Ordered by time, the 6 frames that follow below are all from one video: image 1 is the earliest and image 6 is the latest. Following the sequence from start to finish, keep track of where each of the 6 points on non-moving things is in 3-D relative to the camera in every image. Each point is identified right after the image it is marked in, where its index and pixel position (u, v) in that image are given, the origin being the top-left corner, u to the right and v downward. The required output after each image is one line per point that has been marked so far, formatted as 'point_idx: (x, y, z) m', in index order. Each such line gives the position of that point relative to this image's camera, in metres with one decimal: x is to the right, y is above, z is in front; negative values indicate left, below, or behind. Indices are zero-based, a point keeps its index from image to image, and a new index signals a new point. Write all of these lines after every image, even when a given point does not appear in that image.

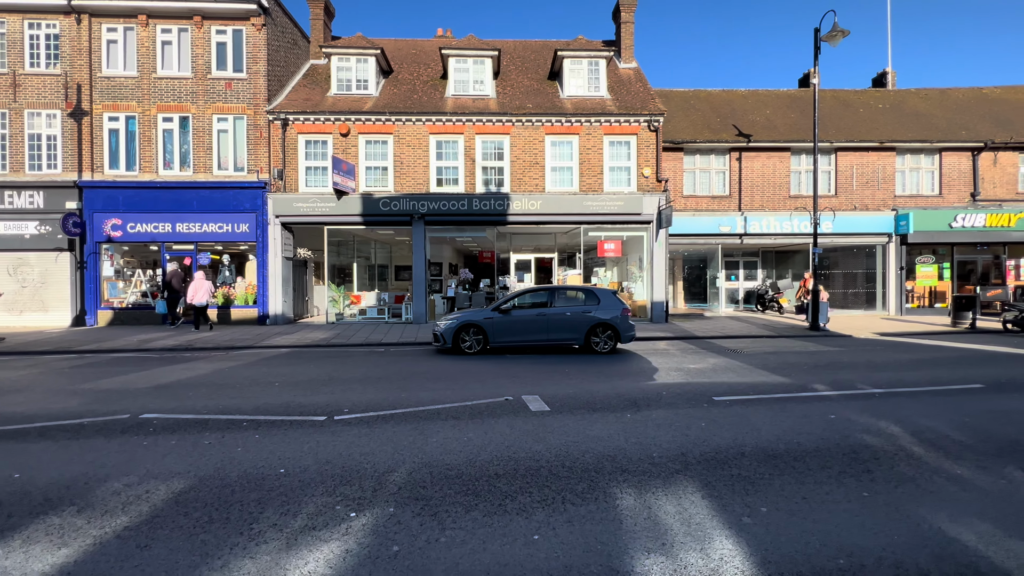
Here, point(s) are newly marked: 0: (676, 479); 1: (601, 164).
0: (+1.3, -1.5, +3.6) m
1: (+3.1, +4.4, +15.9) m
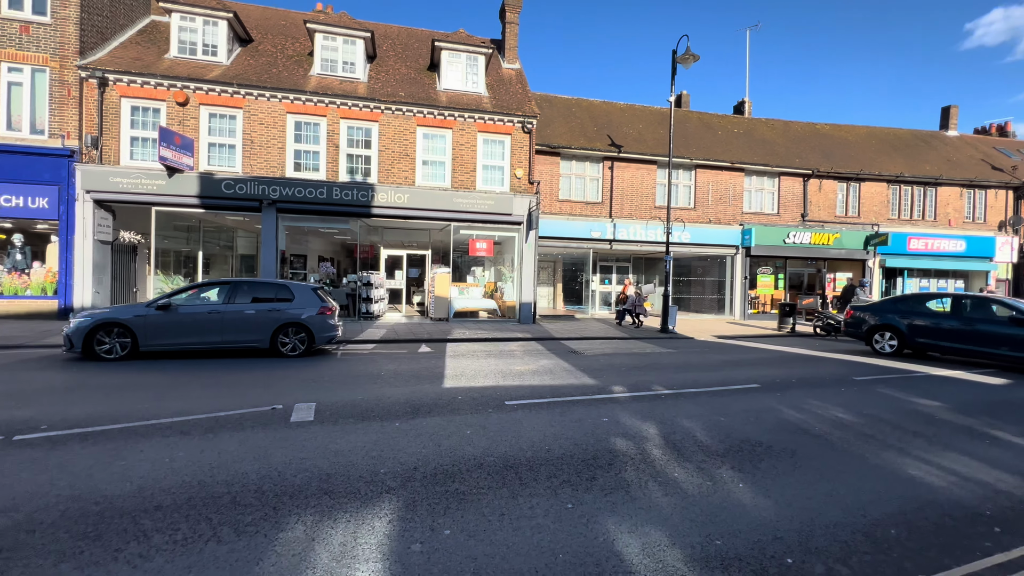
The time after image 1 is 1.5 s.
0: (-1.0, -1.5, +3.2) m
1: (-1.3, +4.4, +15.7) m
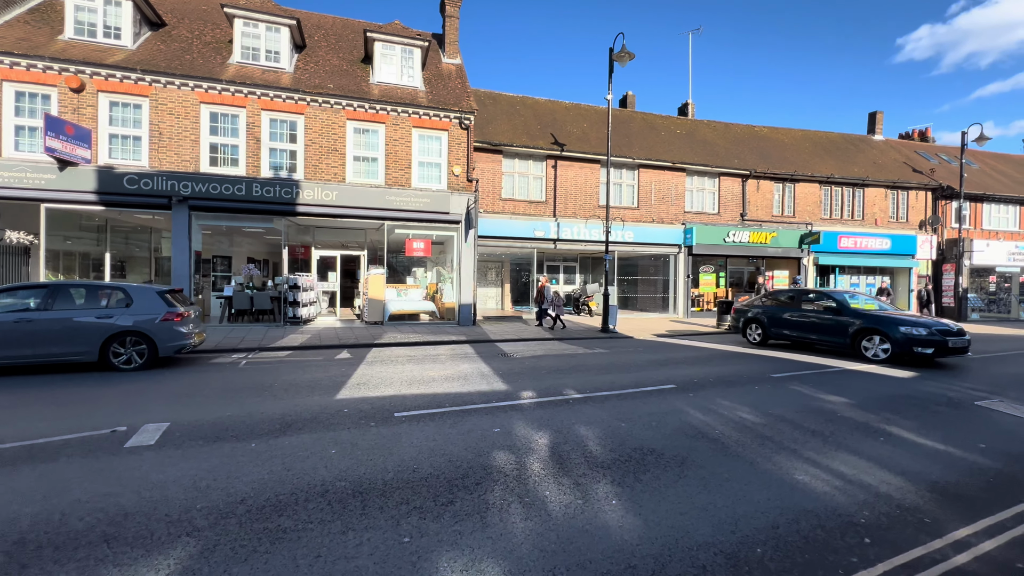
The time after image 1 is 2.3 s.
0: (-2.0, -1.5, +2.7) m
1: (-3.5, +4.4, +15.0) m
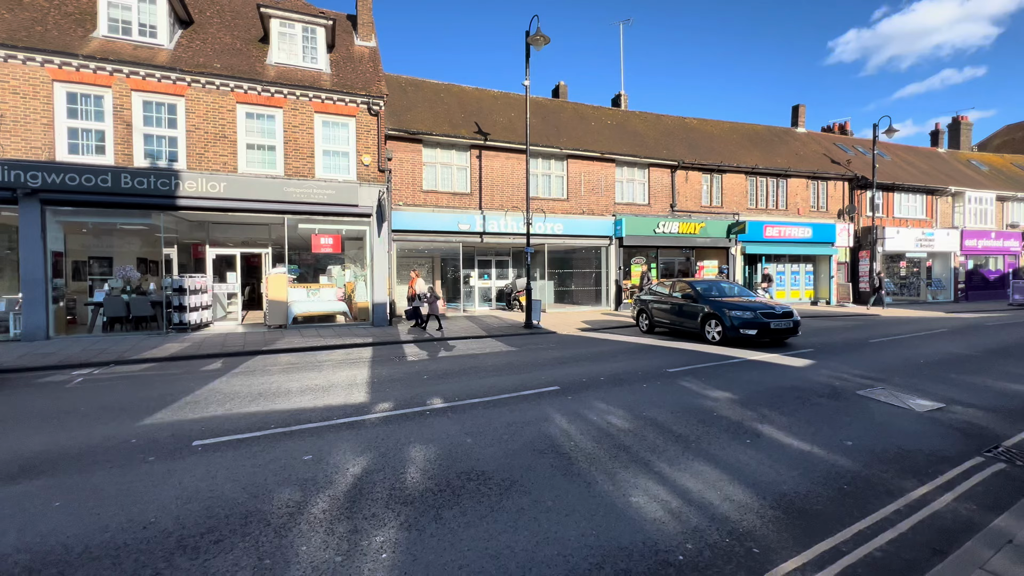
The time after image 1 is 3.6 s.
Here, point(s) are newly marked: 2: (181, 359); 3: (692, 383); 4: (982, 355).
0: (-3.5, -1.6, +1.7) m
1: (-6.2, +4.4, +13.8) m
2: (-7.0, -1.5, +9.4) m
3: (+2.6, -1.4, +6.6) m
4: (+9.4, -1.4, +8.9) m
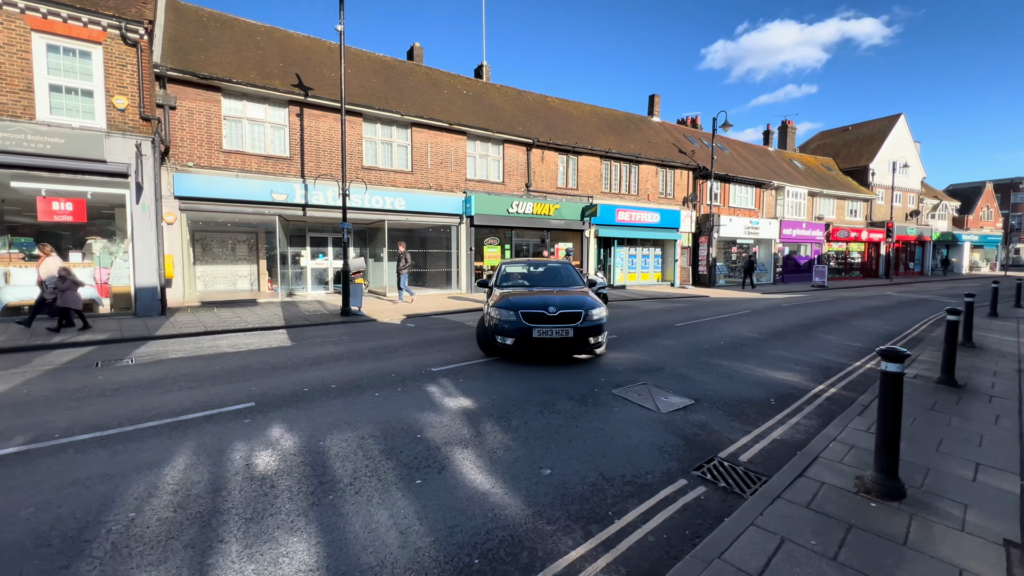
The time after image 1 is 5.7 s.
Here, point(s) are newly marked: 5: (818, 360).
0: (-5.7, -1.6, -0.7) m
1: (-11.1, +4.8, +10.2) m
2: (-10.9, -1.2, +6.0) m
3: (-0.9, -1.2, +5.4) m
4: (+5.1, -1.0, +9.2) m
5: (+5.0, -1.2, +7.3) m
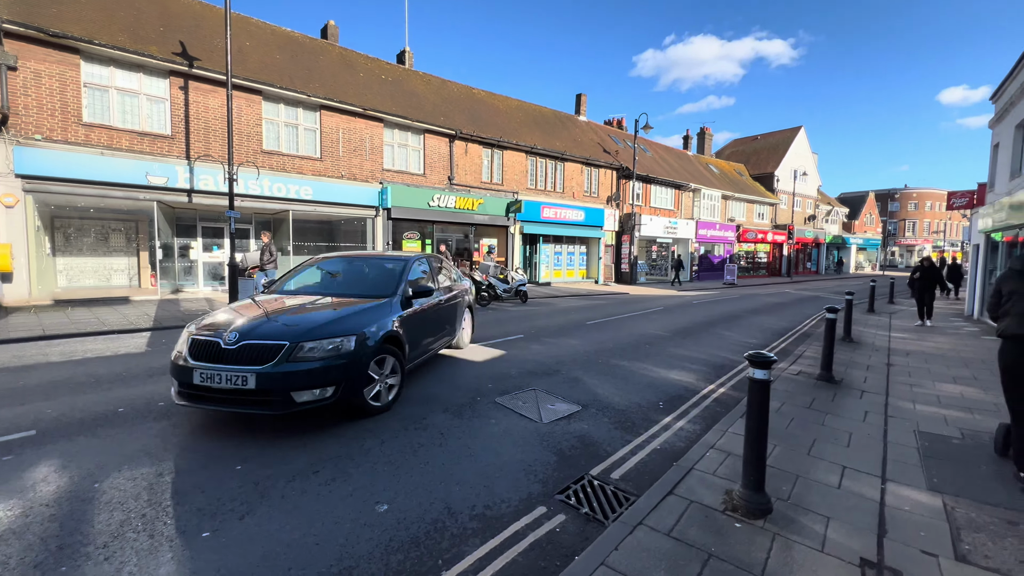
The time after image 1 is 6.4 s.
0: (-6.2, -1.6, -2.1) m
1: (-13.0, +4.9, +8.0) m
2: (-12.2, -1.2, +3.9) m
3: (-2.2, -1.2, +4.7) m
4: (+3.2, -1.0, +9.3) m
5: (+3.3, -1.1, +7.4) m
